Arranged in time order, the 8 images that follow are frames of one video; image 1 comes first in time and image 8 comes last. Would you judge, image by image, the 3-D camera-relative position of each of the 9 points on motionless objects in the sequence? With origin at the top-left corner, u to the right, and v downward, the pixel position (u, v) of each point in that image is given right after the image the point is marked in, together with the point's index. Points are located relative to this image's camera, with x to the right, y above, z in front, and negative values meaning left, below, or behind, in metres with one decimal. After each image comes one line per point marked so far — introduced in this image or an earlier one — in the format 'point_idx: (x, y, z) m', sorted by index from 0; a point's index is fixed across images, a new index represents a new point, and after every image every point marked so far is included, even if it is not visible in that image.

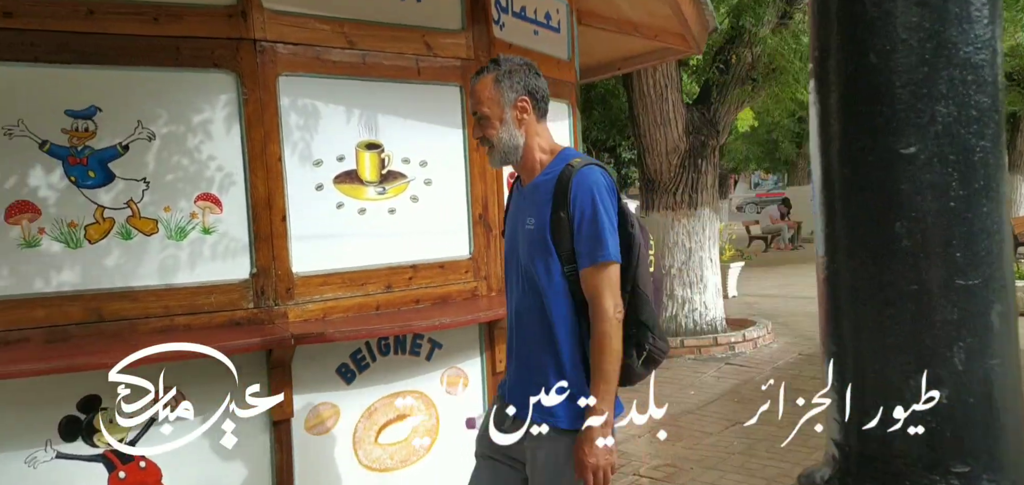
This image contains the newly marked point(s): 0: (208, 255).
0: (-1.2, -0.1, +2.8) m
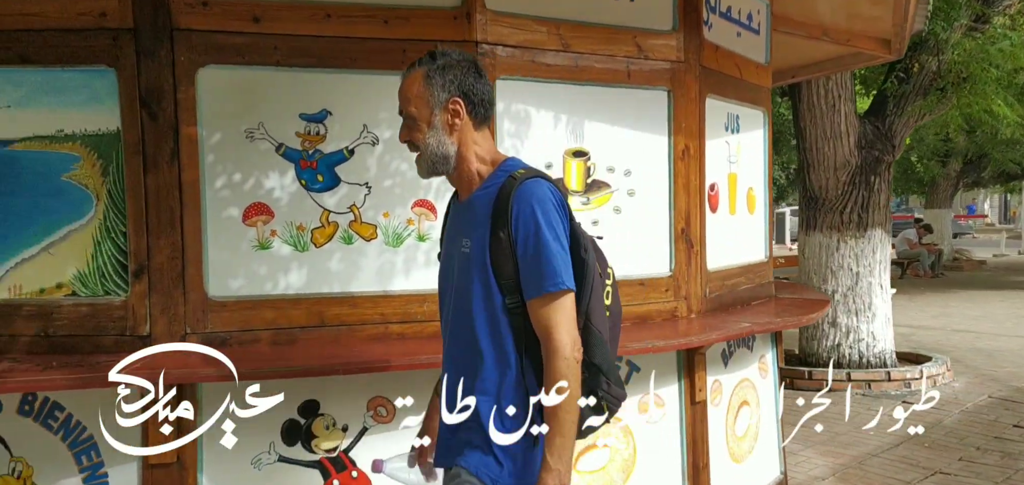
0: (-0.4, -0.1, +2.7) m
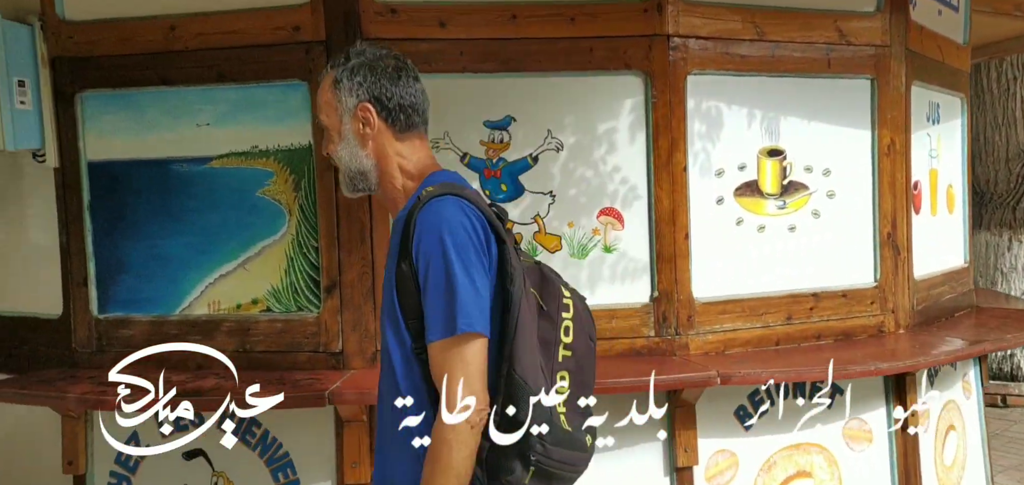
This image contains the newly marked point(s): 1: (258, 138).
0: (+0.4, -0.1, +2.5) m
1: (-0.9, +0.4, +2.6) m
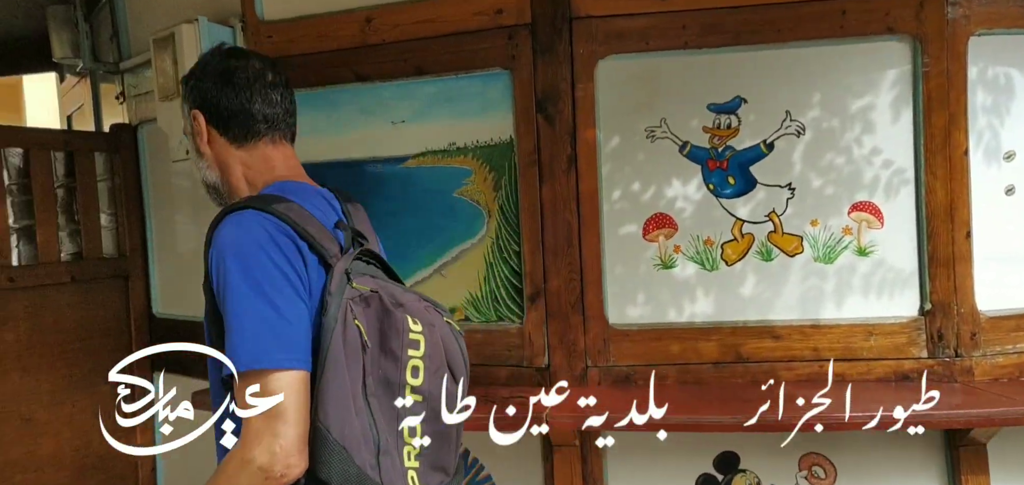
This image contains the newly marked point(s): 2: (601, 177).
0: (+1.1, -0.1, +2.1) m
1: (-0.2, +0.4, +2.4) m
2: (+0.3, +0.2, +2.2) m
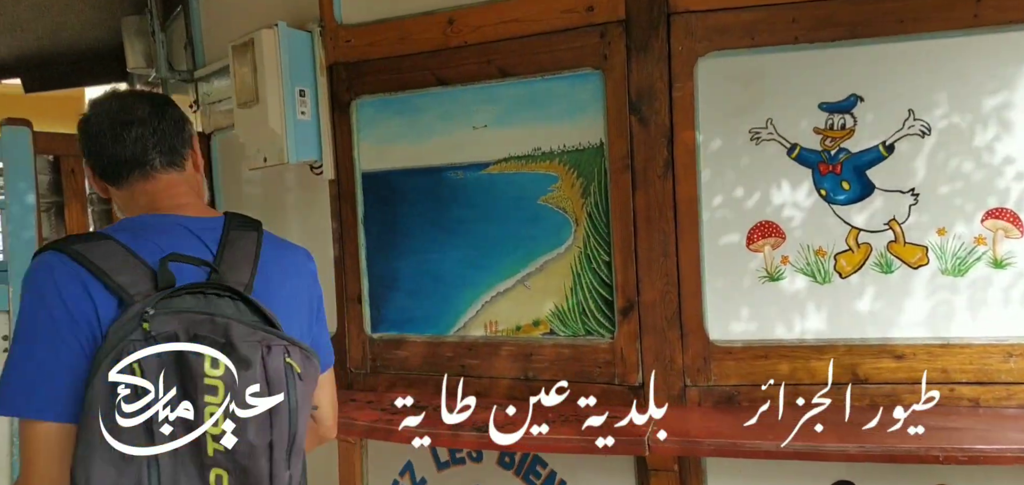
0: (+1.3, -0.2, +1.9) m
1: (+0.1, +0.3, +2.3) m
2: (+0.6, +0.2, +2.1) m
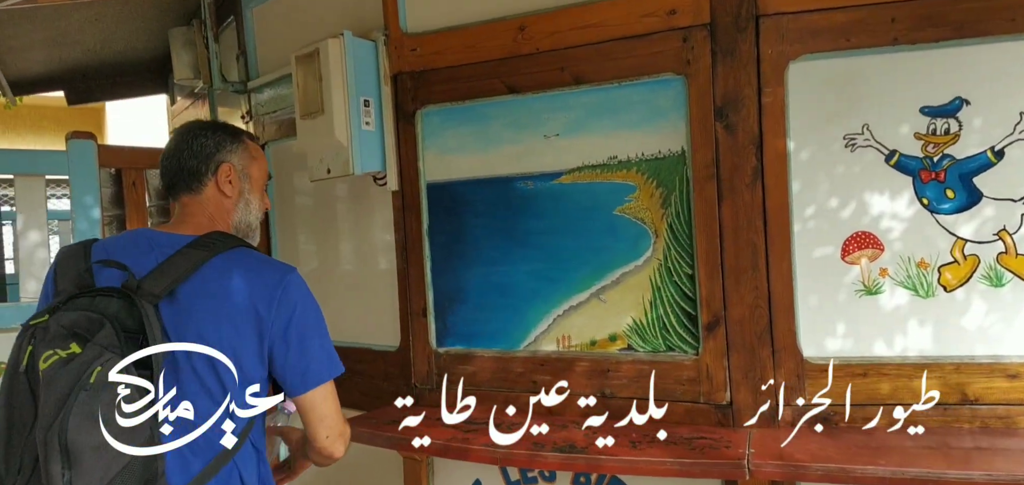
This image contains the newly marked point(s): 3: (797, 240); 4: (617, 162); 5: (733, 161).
0: (+1.6, -0.2, +1.8) m
1: (+0.3, +0.3, +2.2) m
2: (+0.8, +0.1, +2.0) m
3: (+0.8, 0.0, +2.0) m
4: (+0.3, +0.3, +2.2) m
5: (+0.7, +0.2, +2.0) m
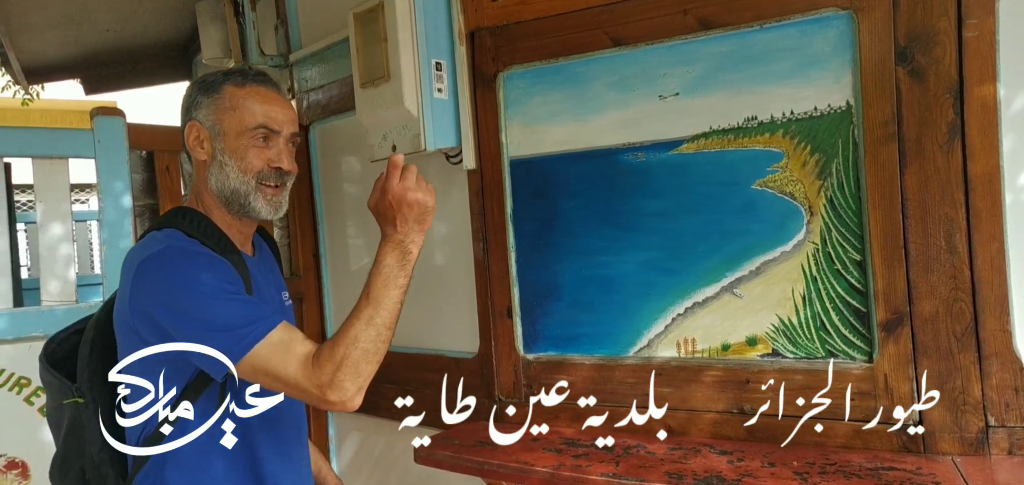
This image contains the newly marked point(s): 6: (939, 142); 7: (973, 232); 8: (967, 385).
0: (+1.9, -0.1, +1.3) m
1: (+0.6, +0.4, +1.8) m
2: (+1.1, +0.2, +1.5) m
3: (+1.1, +0.1, +1.5) m
4: (+0.6, +0.3, +1.8) m
5: (+0.9, +0.3, +1.6) m
6: (+1.0, +0.2, +1.6) m
7: (+1.0, 0.0, +1.6) m
8: (+1.0, -0.3, +1.6) m
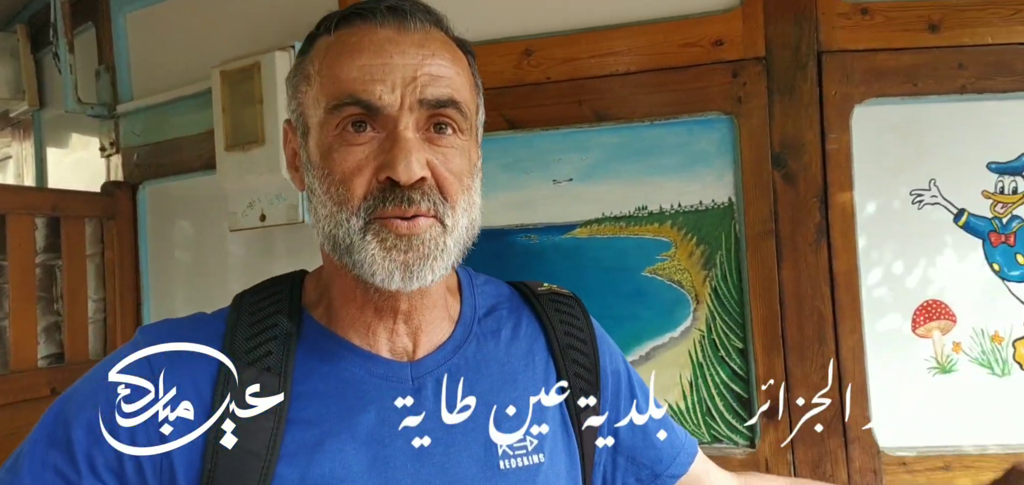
0: (+1.7, -0.3, +1.7) m
1: (+0.4, +0.1, +1.9) m
2: (+0.9, 0.0, +1.7) m
3: (+0.9, -0.2, +1.7) m
4: (+0.4, +0.1, +1.9) m
5: (+0.7, +0.1, +1.8) m
6: (+0.8, 0.0, +1.7) m
7: (+0.8, -0.2, +1.7) m
8: (+0.8, -0.5, +1.7) m
